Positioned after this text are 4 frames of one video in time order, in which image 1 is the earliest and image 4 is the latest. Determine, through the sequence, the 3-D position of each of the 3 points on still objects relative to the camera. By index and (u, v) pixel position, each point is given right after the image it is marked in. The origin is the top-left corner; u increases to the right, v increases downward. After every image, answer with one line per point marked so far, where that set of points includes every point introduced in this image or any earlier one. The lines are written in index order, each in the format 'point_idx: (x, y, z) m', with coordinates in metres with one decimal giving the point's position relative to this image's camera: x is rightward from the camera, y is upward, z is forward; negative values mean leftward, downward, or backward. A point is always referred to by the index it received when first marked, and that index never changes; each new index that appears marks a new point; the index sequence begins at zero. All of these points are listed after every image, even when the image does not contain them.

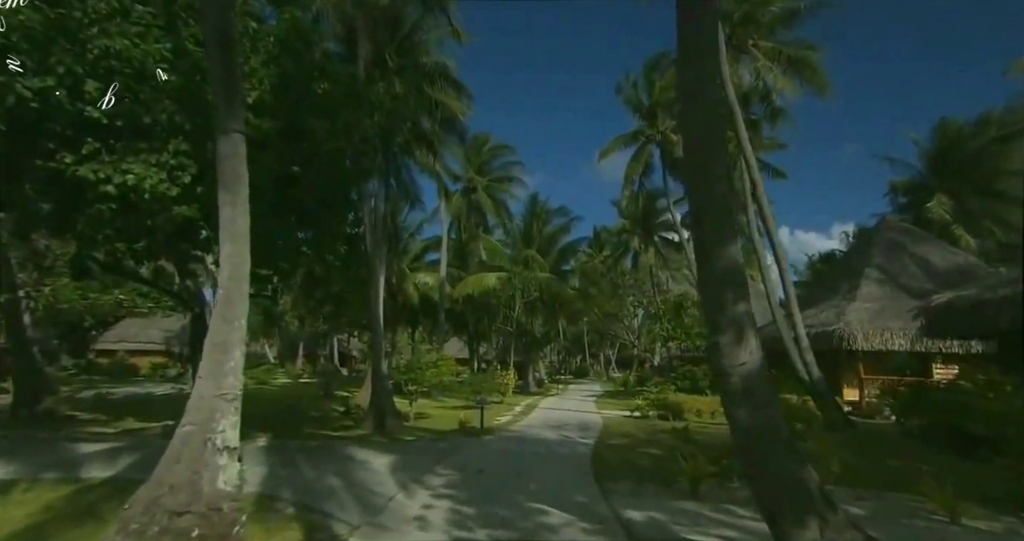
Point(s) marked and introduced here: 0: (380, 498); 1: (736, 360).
0: (-1.6, -2.7, +6.1) m
1: (+1.4, -0.5, +3.3) m
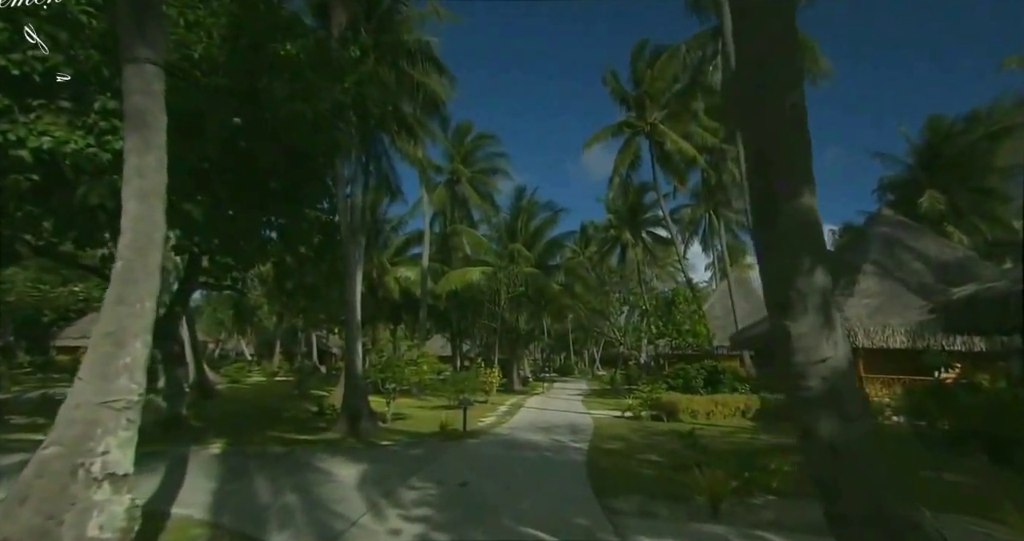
0: (-1.7, -2.5, +5.2) m
1: (+1.4, -0.4, +2.4) m
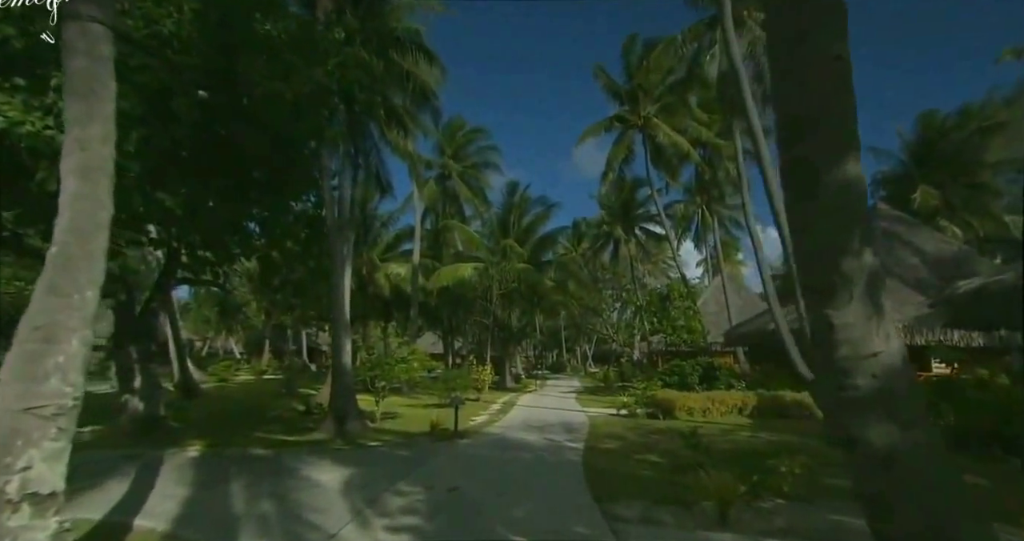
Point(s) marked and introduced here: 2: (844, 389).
0: (-1.7, -2.4, +4.8) m
1: (+1.4, -0.3, +2.1) m
2: (+1.3, -0.5, +2.0) m
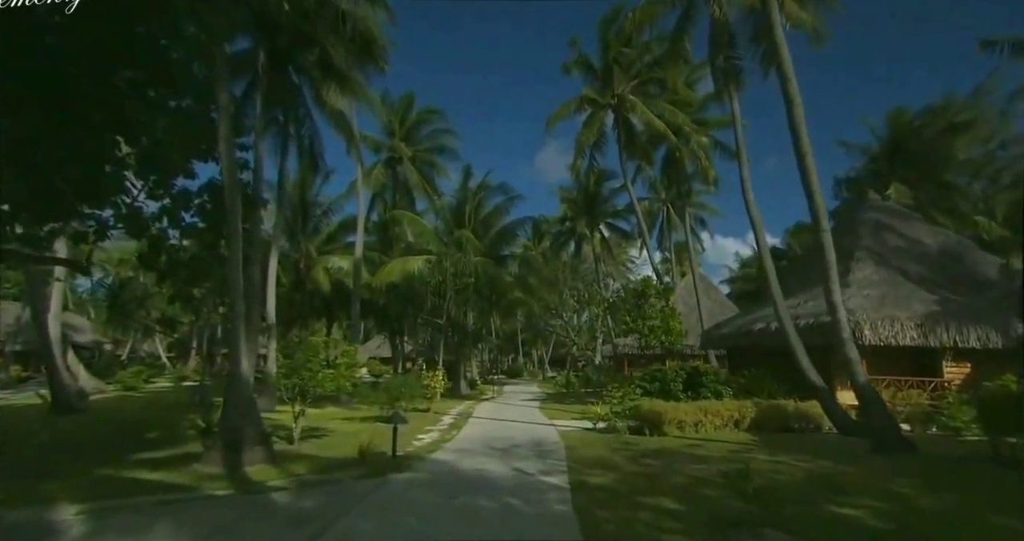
0: (-1.9, -2.0, +2.1) m
1: (+1.5, +0.1, -0.3) m
2: (+1.4, 0.0, -0.4) m
